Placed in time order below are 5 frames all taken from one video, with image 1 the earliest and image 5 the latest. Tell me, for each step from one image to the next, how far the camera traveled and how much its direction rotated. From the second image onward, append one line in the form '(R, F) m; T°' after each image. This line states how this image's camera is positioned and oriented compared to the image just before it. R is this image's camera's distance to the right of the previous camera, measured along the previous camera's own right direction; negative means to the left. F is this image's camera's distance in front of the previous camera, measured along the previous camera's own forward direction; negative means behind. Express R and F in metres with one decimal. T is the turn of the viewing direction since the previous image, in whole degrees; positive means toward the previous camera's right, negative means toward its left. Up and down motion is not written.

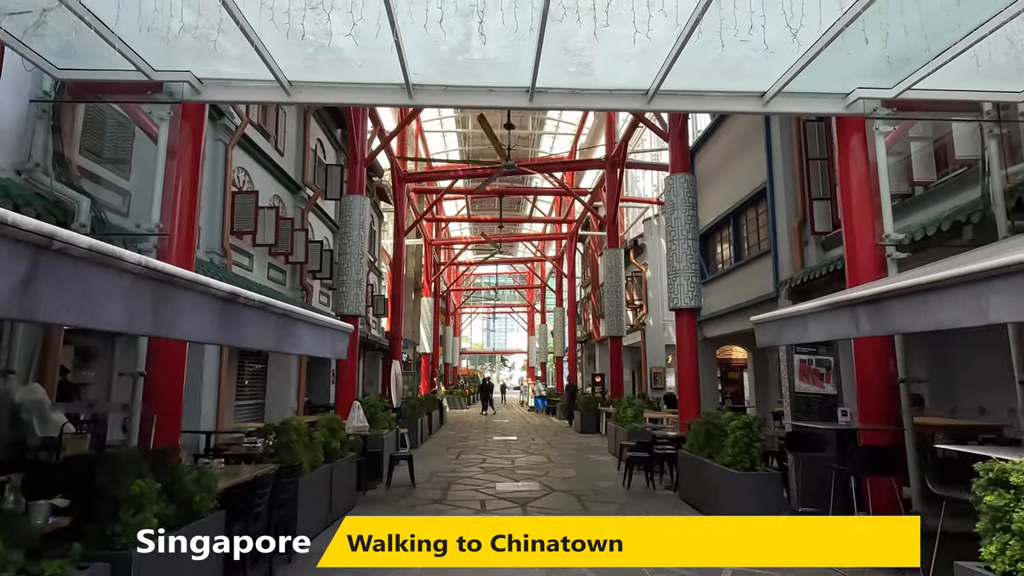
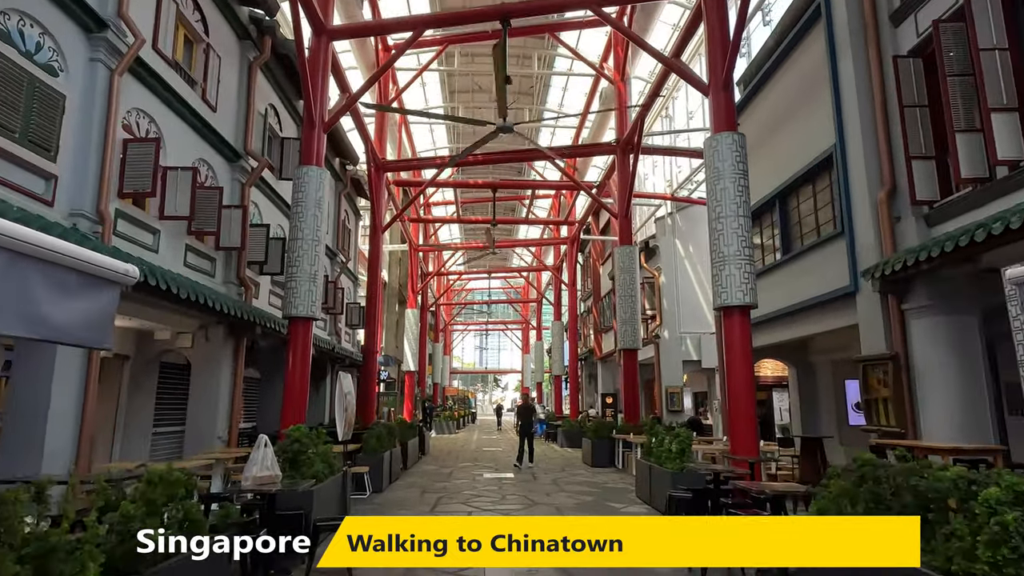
(-0.1, +2.7) m; +1°
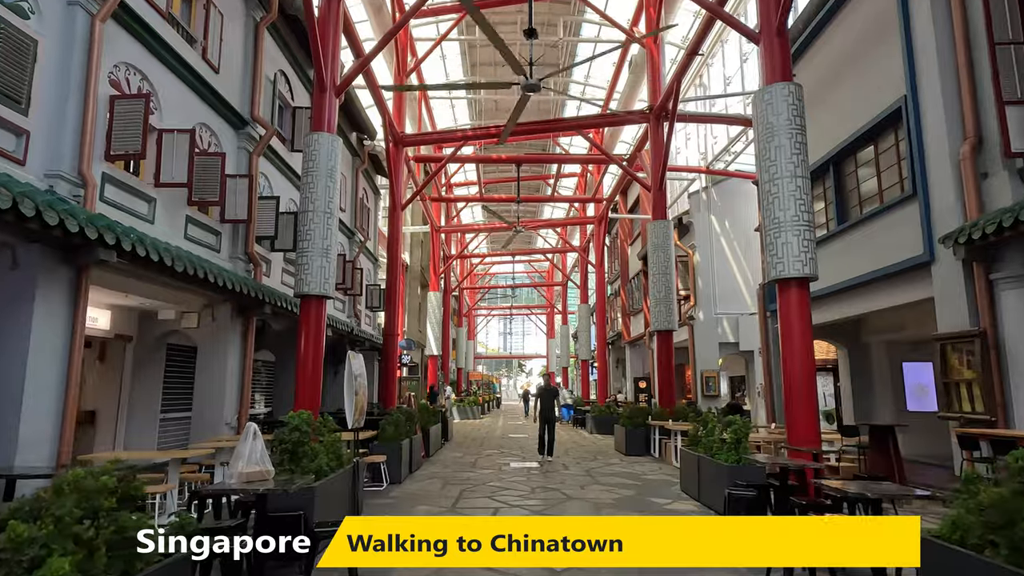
(-0.1, +0.8) m; -2°
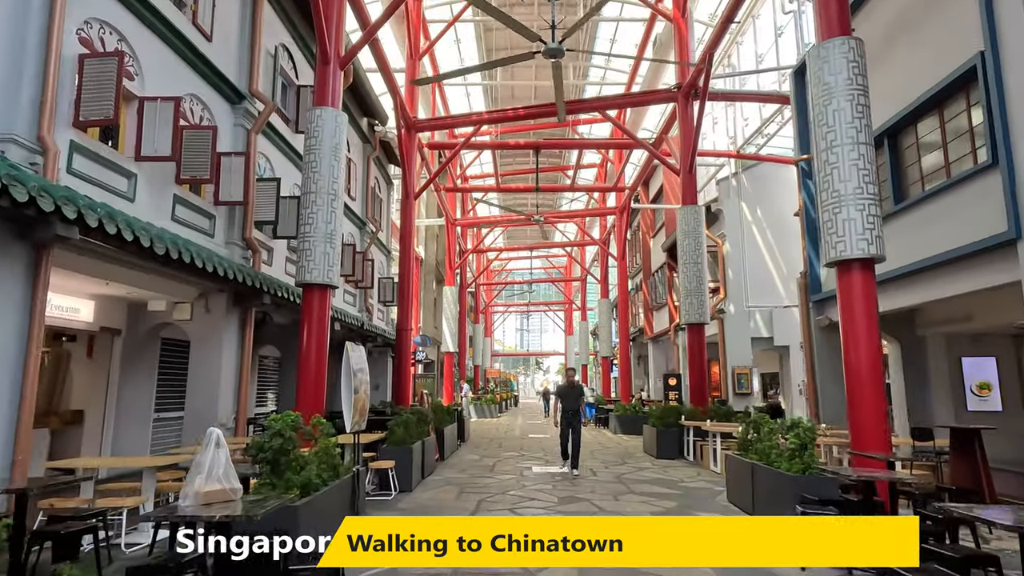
(-0.1, +0.9) m; -2°
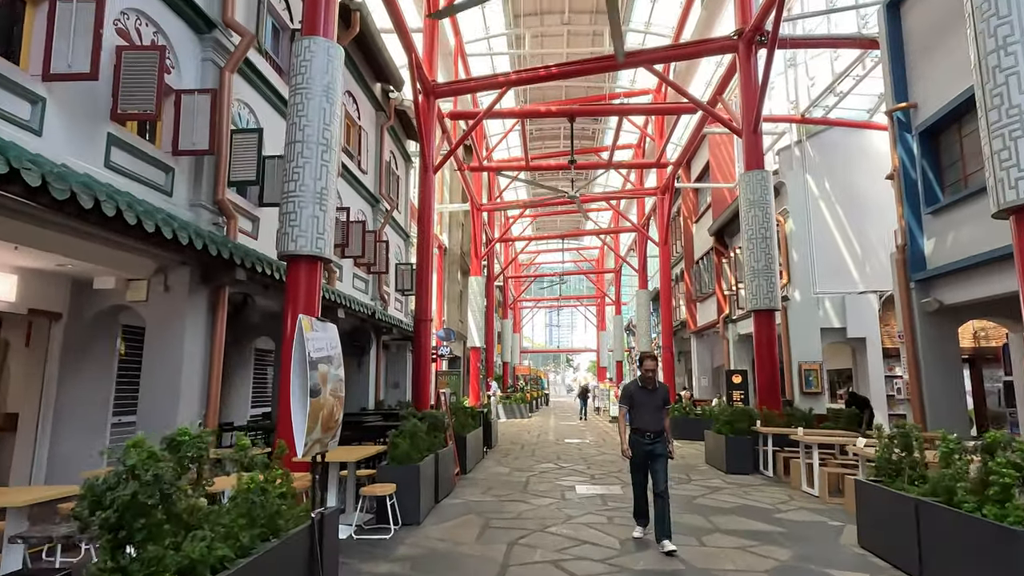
(-0.1, +1.8) m; -3°
